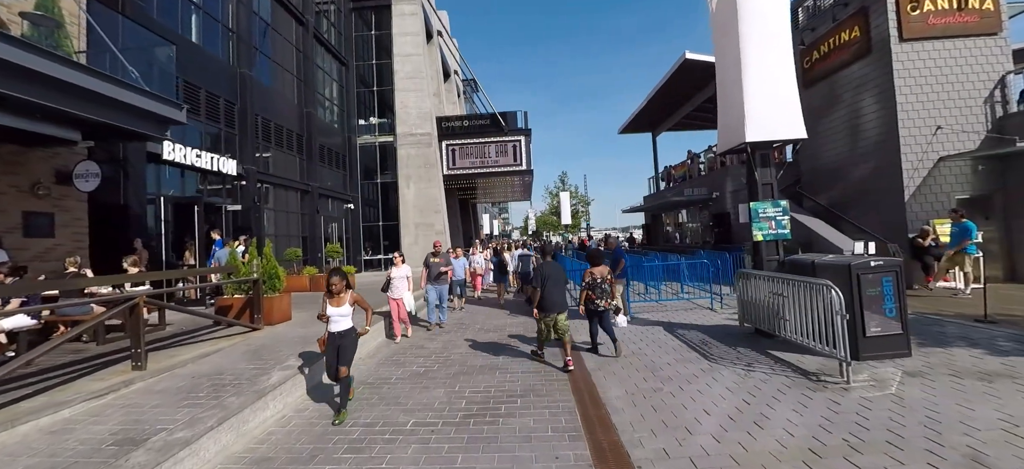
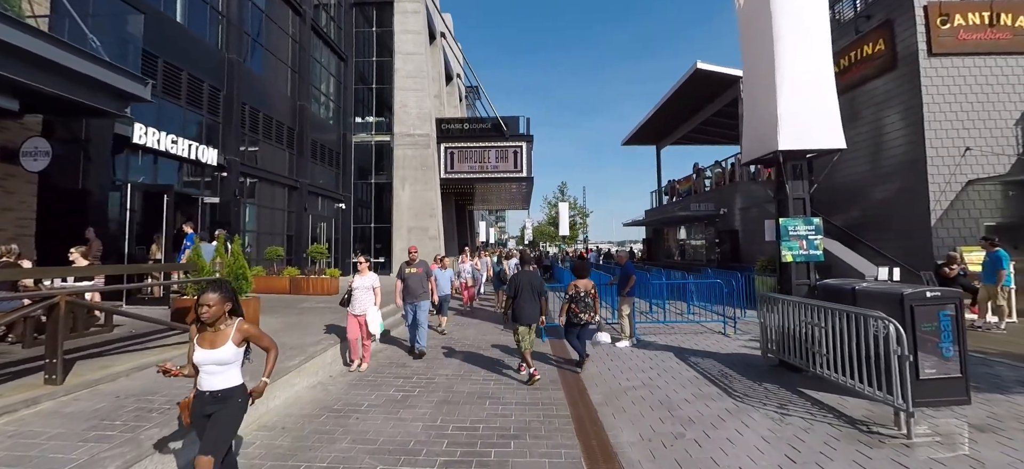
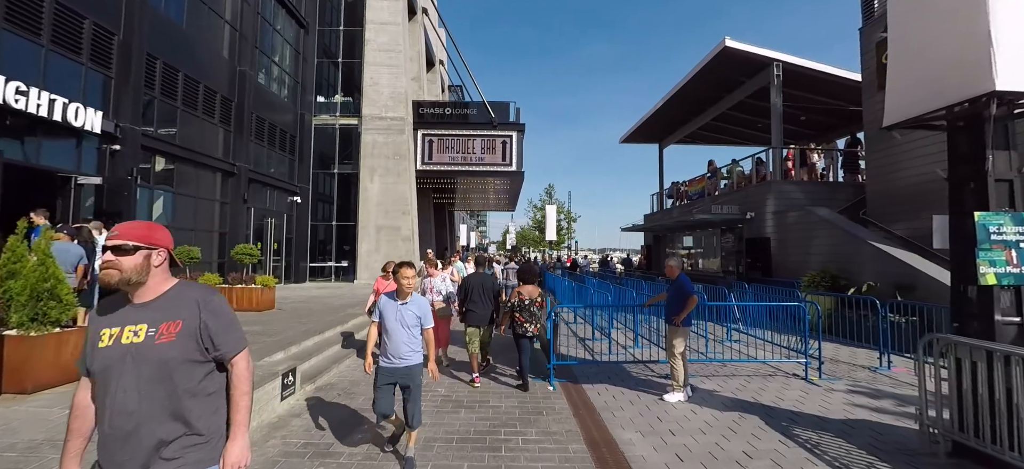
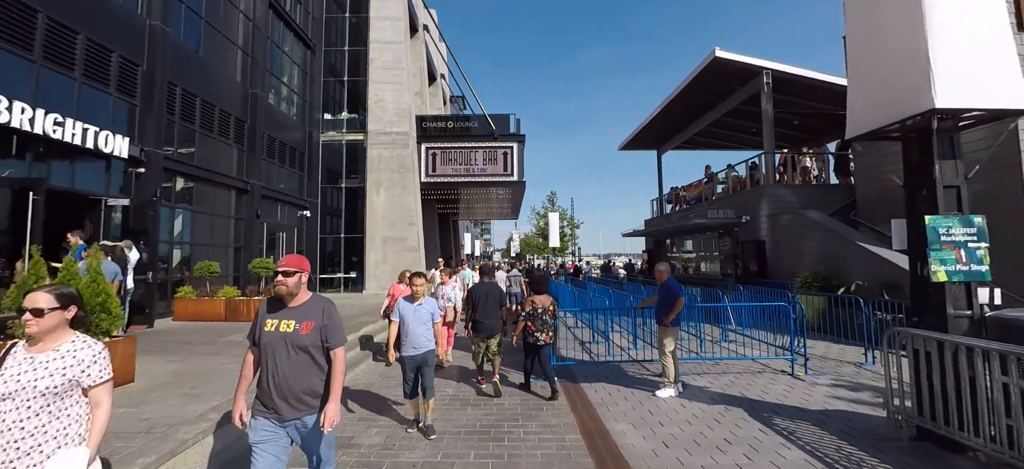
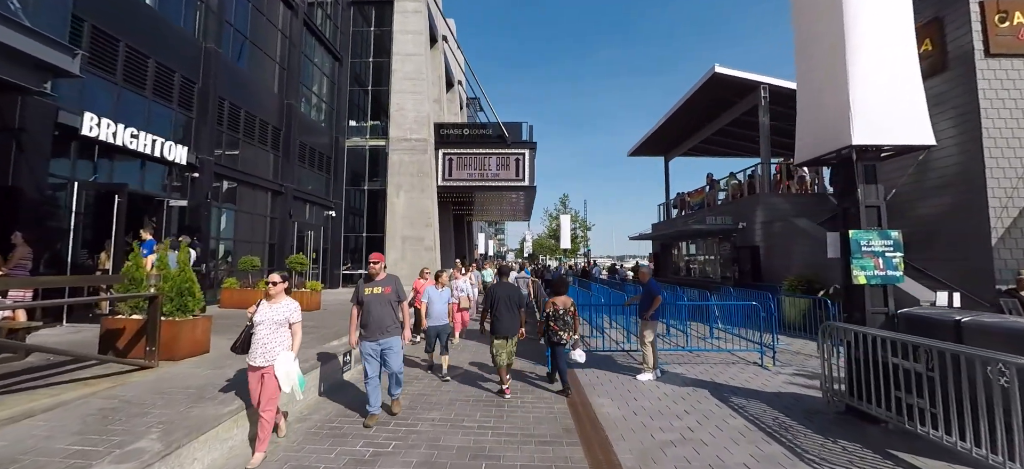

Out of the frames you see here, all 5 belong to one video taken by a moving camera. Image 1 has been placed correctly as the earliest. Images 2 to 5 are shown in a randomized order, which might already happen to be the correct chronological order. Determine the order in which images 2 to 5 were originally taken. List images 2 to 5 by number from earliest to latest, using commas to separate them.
2, 5, 4, 3
